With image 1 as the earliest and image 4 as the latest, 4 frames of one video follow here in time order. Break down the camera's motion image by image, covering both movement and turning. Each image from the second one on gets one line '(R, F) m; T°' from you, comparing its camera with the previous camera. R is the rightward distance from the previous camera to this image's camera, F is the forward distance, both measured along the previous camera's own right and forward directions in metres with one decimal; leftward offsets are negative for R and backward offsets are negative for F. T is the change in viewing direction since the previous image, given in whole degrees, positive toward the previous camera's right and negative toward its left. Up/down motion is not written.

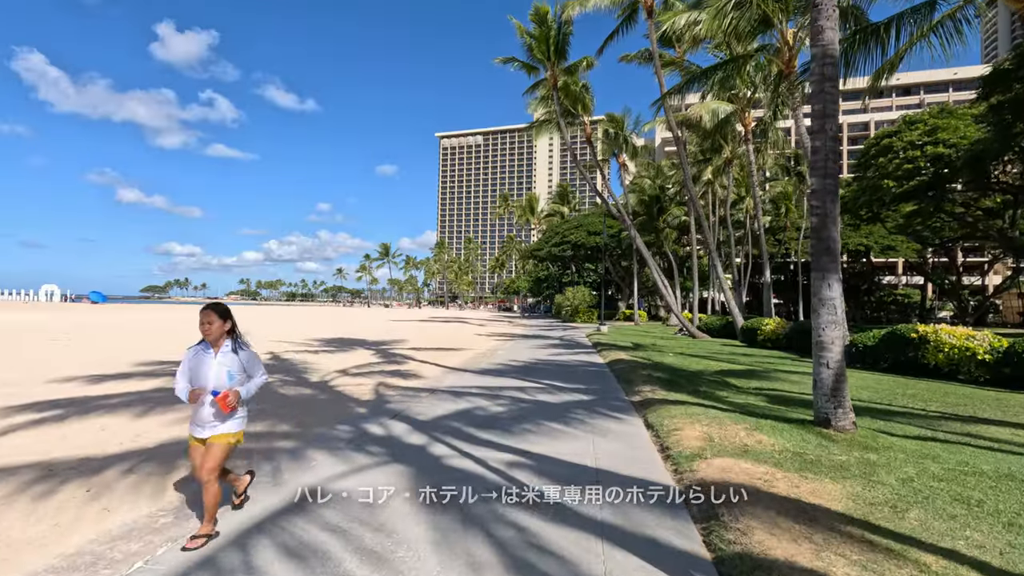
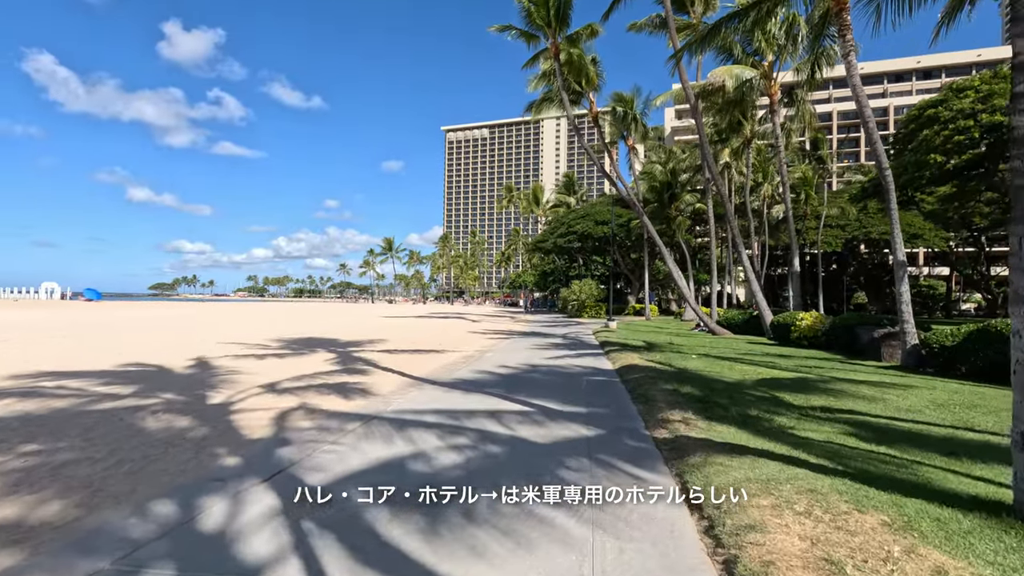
(+0.5, +2.8) m; -1°
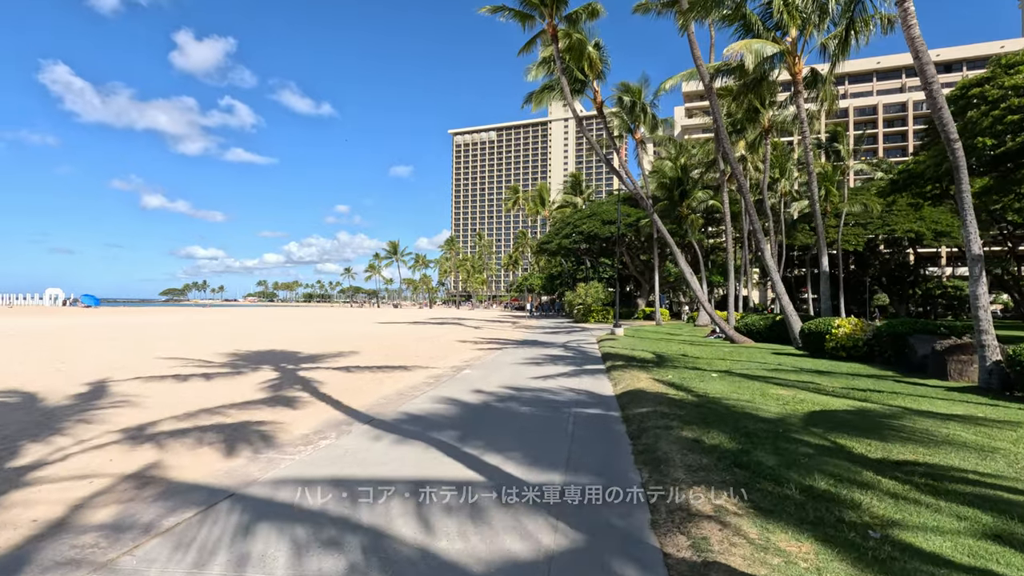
(+0.7, +2.4) m; -1°
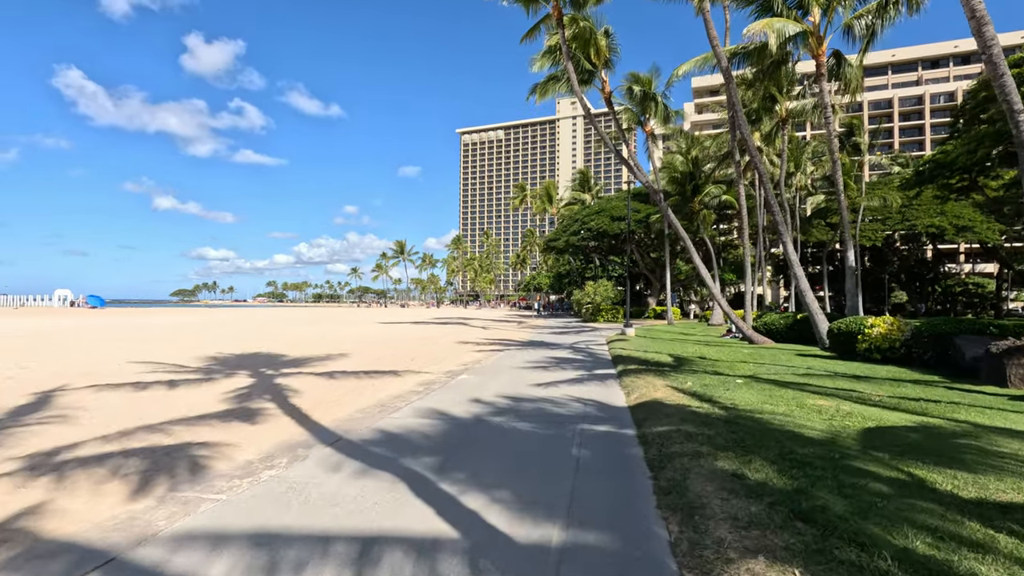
(+0.2, +1.2) m; -1°
